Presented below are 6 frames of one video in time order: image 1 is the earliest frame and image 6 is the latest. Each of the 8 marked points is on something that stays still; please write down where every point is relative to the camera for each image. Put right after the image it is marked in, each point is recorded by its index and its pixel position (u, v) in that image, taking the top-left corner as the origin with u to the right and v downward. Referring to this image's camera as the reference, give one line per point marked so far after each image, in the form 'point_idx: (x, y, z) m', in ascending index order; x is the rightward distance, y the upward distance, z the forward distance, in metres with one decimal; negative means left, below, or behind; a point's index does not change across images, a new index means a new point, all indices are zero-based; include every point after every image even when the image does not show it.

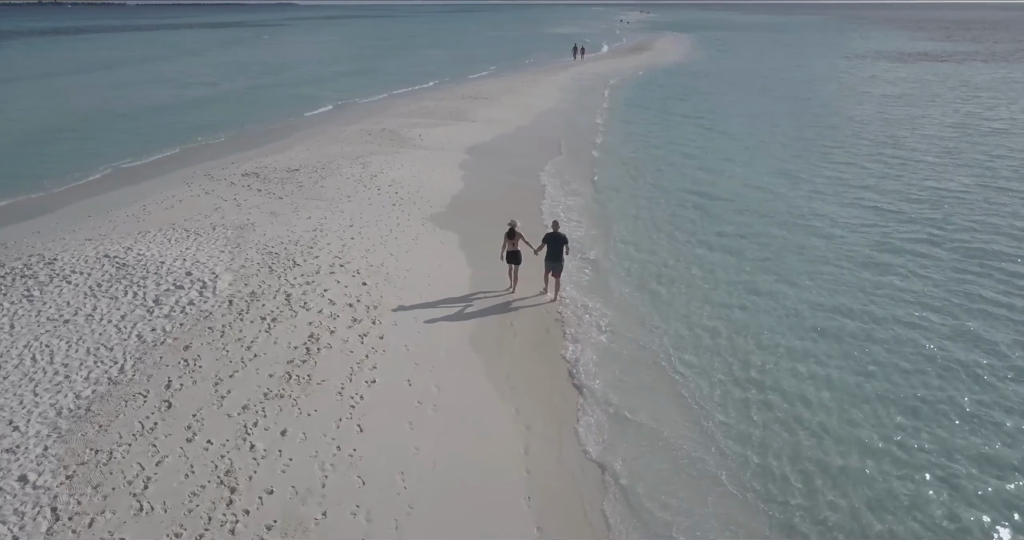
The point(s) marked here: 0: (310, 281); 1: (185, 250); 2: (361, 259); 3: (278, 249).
0: (-3.0, -0.2, +11.1) m
1: (-5.2, +0.3, +11.9) m
2: (-2.5, +0.2, +12.3) m
3: (-3.9, +0.3, +12.4) m
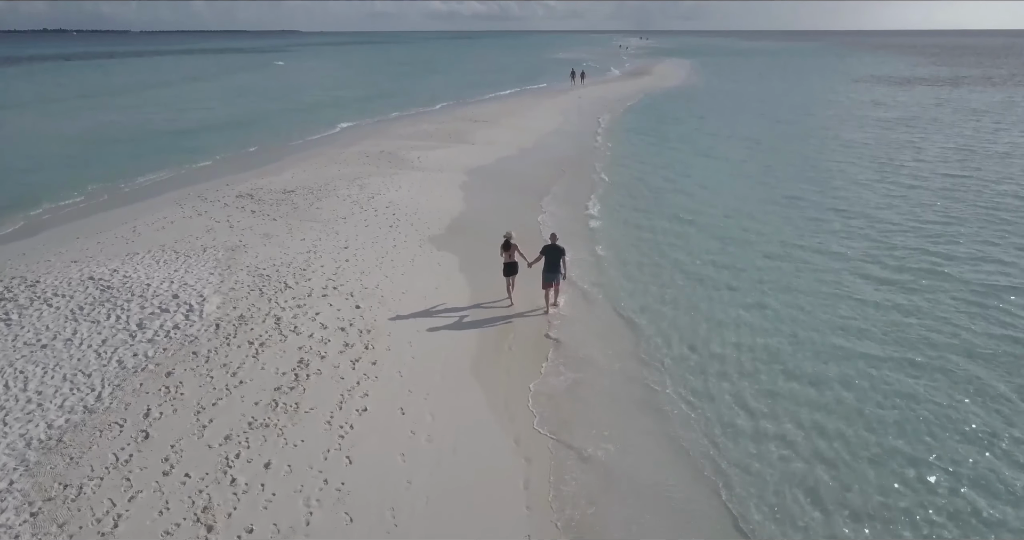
0: (-3.0, -0.5, +10.7) m
1: (-5.2, 0.0, +11.5) m
2: (-2.5, -0.2, +11.9) m
3: (-3.9, 0.0, +12.0) m
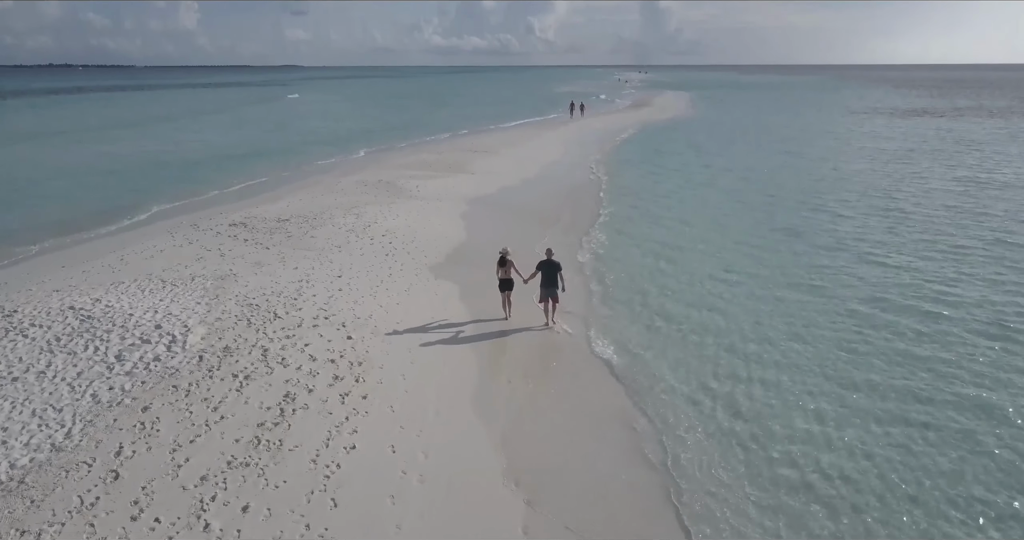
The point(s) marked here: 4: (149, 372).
0: (-3.0, -0.9, +10.2) m
1: (-5.2, -0.5, +11.1) m
2: (-2.5, -0.6, +11.4) m
3: (-3.9, -0.5, +11.5) m
4: (-4.2, -1.2, +8.7) m
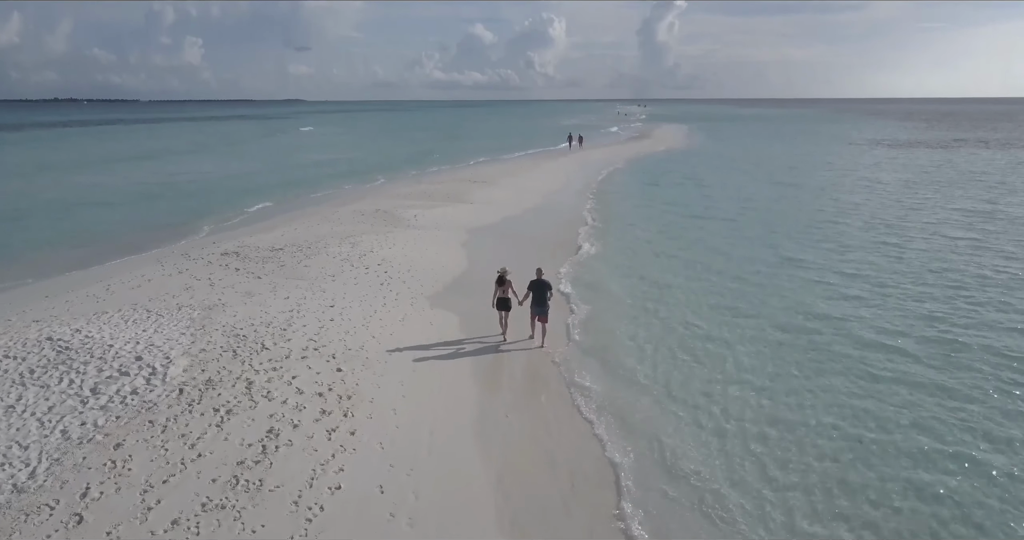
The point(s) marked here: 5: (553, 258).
0: (-3.0, -1.3, +9.7) m
1: (-5.3, -0.9, +10.6) m
2: (-2.5, -1.0, +11.0) m
3: (-3.9, -0.9, +11.1) m
4: (-4.3, -1.5, +8.3) m
5: (+1.0, +0.3, +18.1) m
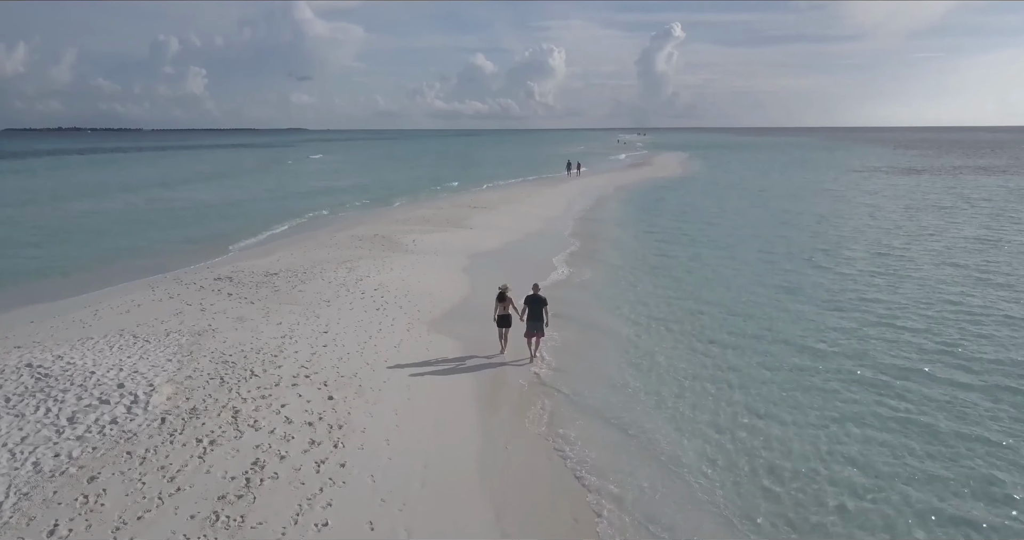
0: (-3.0, -1.5, +9.3) m
1: (-5.3, -1.2, +10.2) m
2: (-2.5, -1.4, +10.5) m
3: (-3.9, -1.2, +10.7) m
4: (-4.3, -1.7, +7.8) m
5: (+1.0, -0.3, +17.7) m
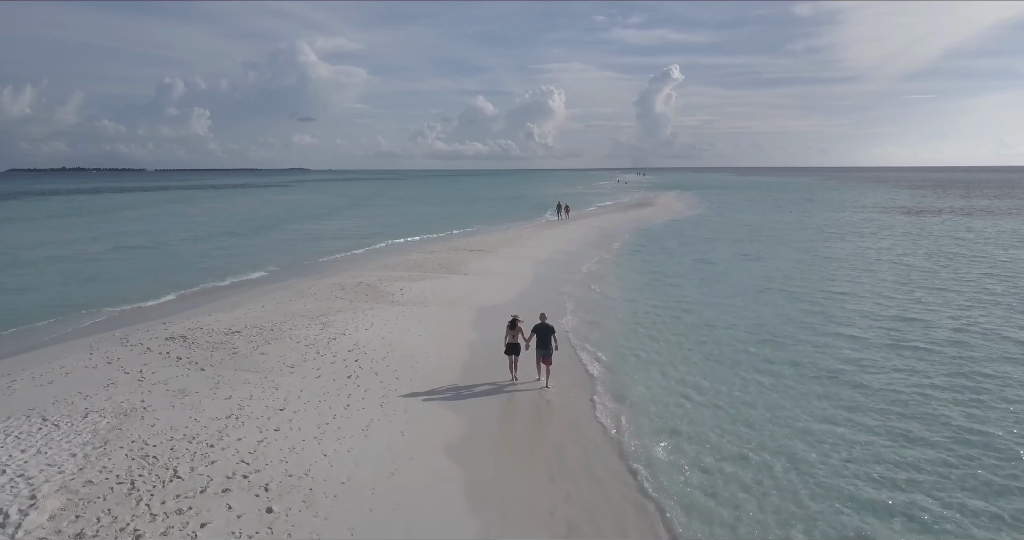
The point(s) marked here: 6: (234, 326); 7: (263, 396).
0: (-3.1, -2.3, +7.2) m
1: (-5.4, -2.0, +8.1) m
2: (-2.6, -2.2, +8.4) m
3: (-4.0, -2.0, +8.6) m
4: (-4.4, -2.4, +5.7) m
5: (+0.9, -1.5, +15.6) m
6: (-5.6, -1.2, +15.0) m
7: (-3.6, -1.8, +10.8) m
